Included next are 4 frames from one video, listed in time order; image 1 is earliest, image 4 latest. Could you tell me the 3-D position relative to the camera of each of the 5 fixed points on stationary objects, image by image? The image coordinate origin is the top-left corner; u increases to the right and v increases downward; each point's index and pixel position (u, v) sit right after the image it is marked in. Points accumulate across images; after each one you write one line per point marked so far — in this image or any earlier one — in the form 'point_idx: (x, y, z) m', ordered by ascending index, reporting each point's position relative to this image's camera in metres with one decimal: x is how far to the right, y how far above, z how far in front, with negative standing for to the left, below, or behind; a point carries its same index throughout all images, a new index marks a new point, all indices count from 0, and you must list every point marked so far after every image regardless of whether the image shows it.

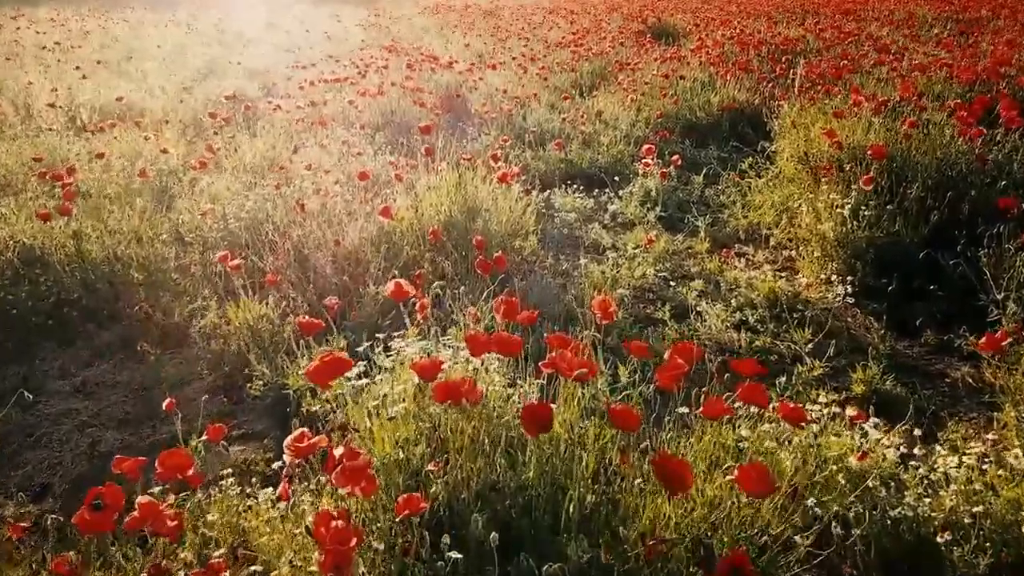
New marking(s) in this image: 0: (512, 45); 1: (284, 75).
0: (0.0, +3.2, +11.2) m
1: (-2.1, +1.9, +7.8) m
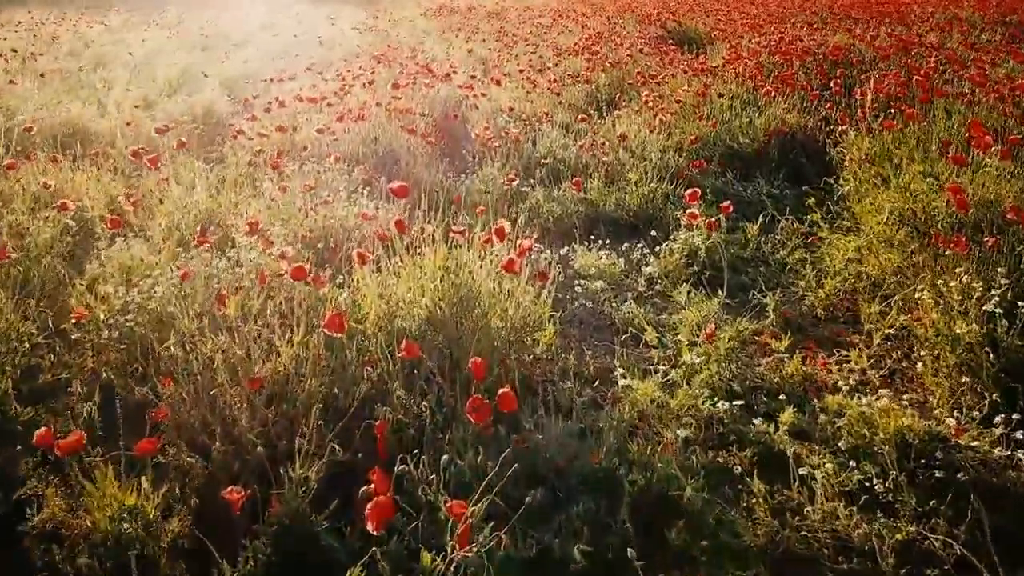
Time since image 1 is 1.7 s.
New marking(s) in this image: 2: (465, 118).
0: (+0.1, +2.9, +10.3) m
1: (-2.1, +1.6, +6.9) m
2: (-0.3, +1.2, +5.9) m
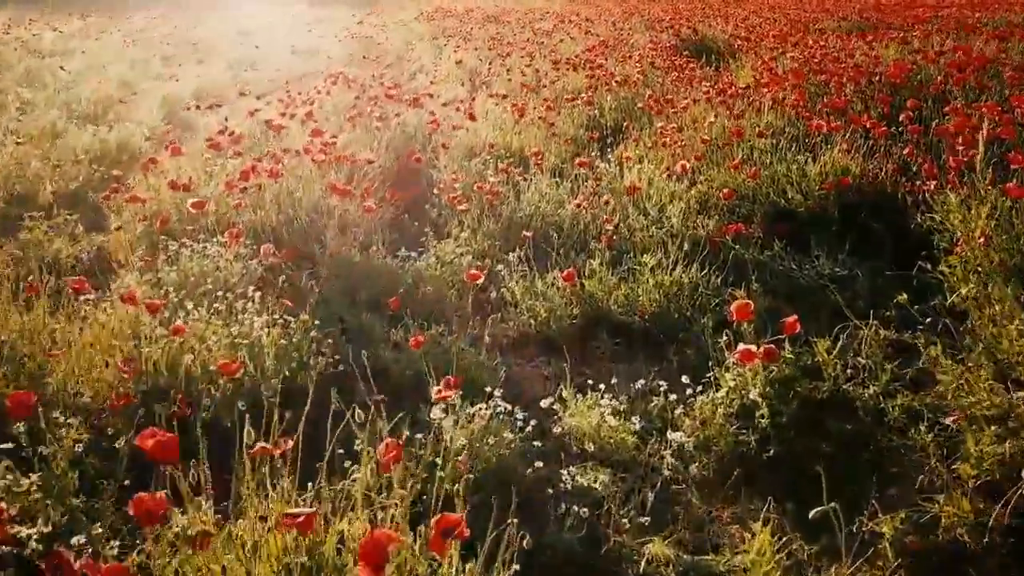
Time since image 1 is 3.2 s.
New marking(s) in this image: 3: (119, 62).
0: (0.0, +2.4, +9.0) m
1: (-2.2, +1.1, +5.7) m
2: (-0.4, +0.7, +4.6) m
3: (-4.4, +2.5, +9.4) m
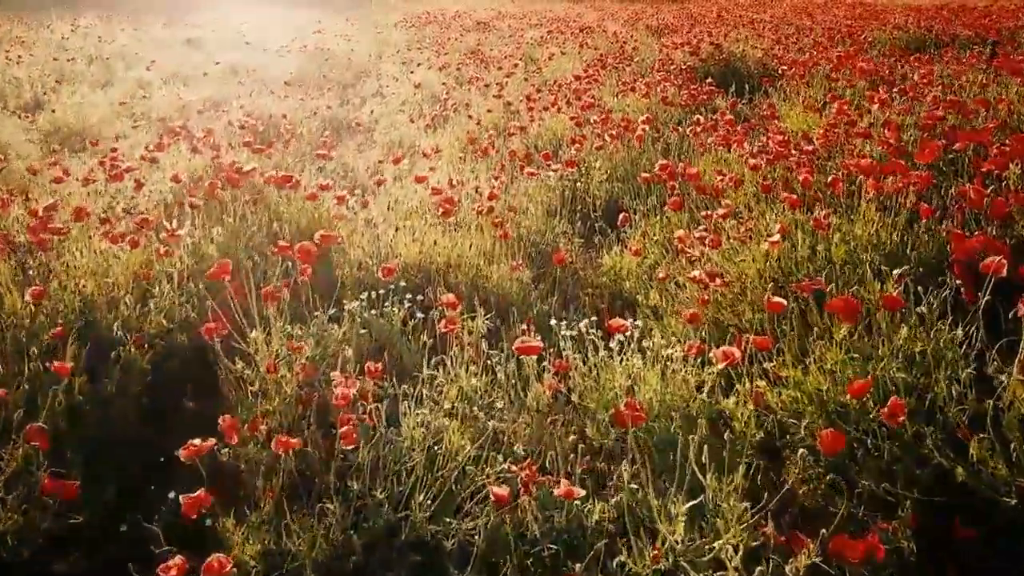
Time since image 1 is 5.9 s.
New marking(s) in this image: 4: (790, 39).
0: (-0.2, +1.6, +6.9) m
1: (-2.5, +0.3, +3.5) m
2: (-0.7, -0.1, +2.5) m
3: (-4.7, +1.7, +7.3) m
4: (+2.8, +2.5, +8.4) m
